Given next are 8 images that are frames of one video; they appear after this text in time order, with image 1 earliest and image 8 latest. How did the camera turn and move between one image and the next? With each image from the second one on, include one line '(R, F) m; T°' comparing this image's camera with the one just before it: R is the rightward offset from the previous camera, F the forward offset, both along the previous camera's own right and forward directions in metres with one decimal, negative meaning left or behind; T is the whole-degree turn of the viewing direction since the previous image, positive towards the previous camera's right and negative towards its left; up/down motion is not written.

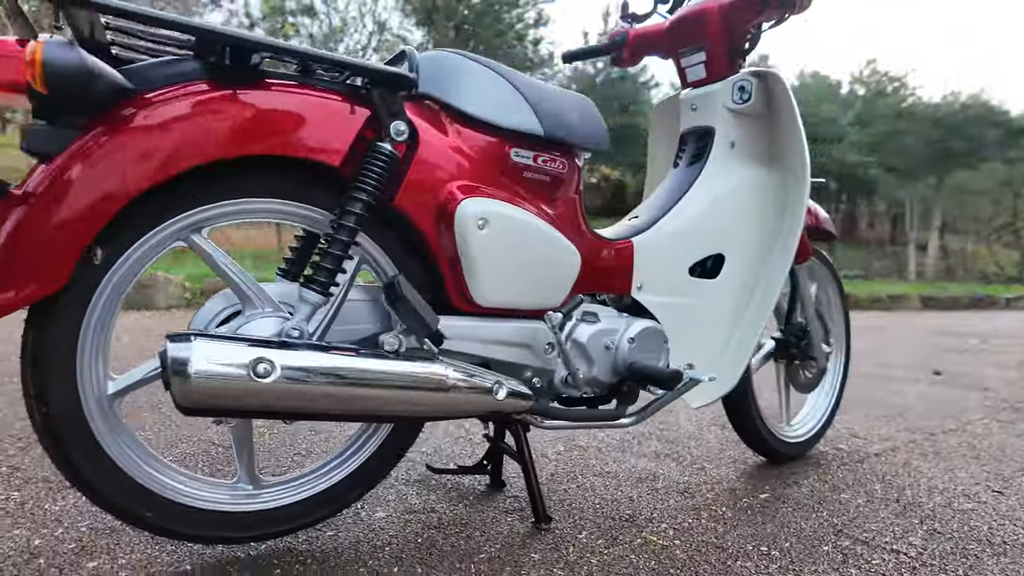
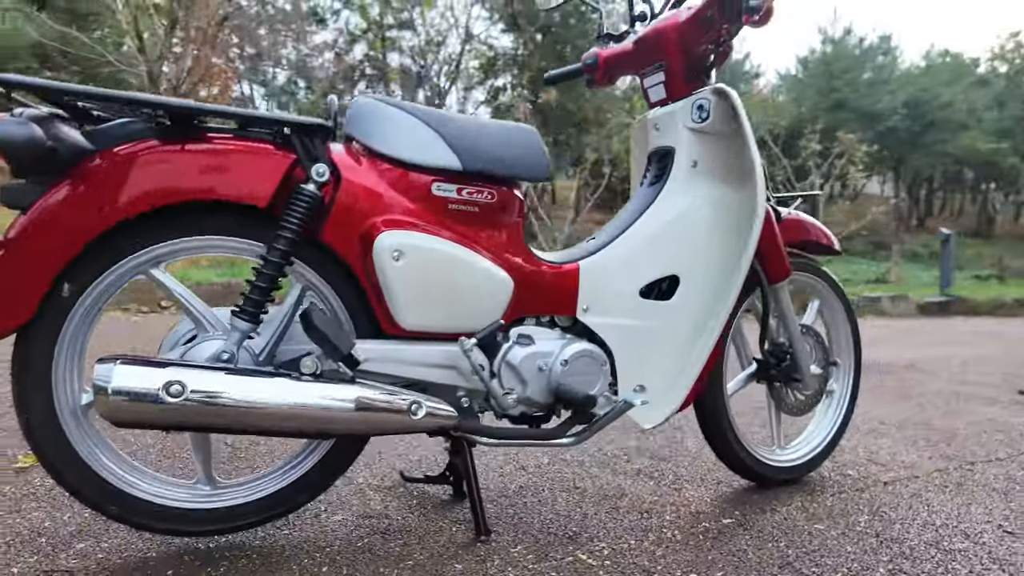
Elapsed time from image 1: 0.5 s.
(+0.3, 0.0) m; -10°
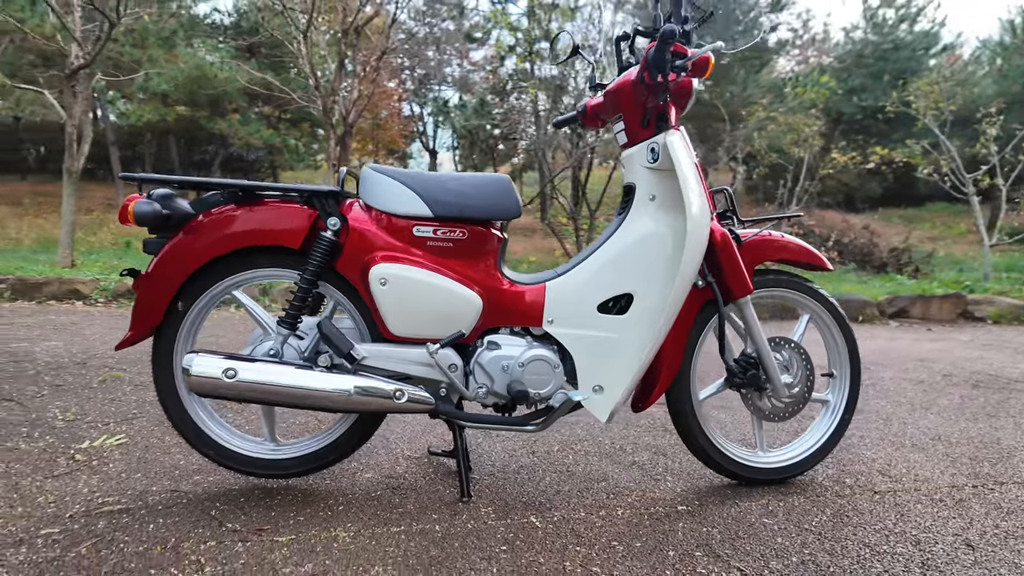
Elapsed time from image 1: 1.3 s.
(+0.5, -0.3) m; -15°
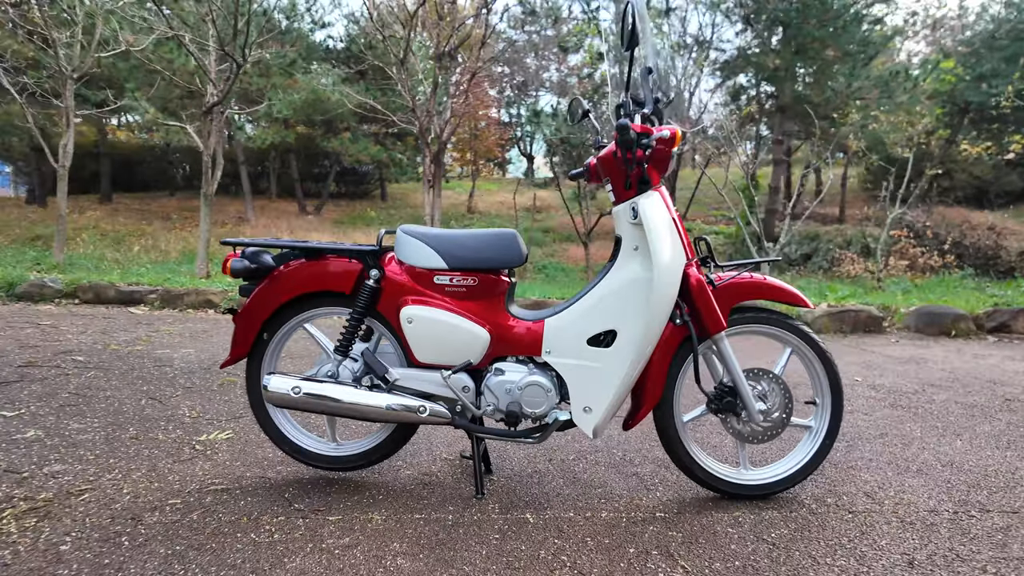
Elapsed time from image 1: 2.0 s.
(+0.3, -0.3) m; -10°
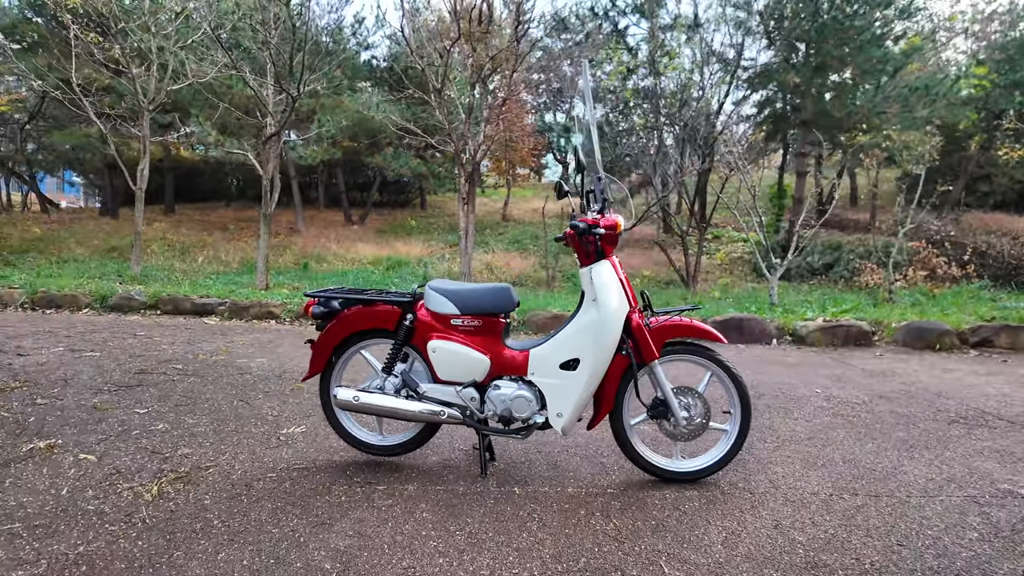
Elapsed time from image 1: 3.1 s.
(+0.2, -0.8) m; -4°
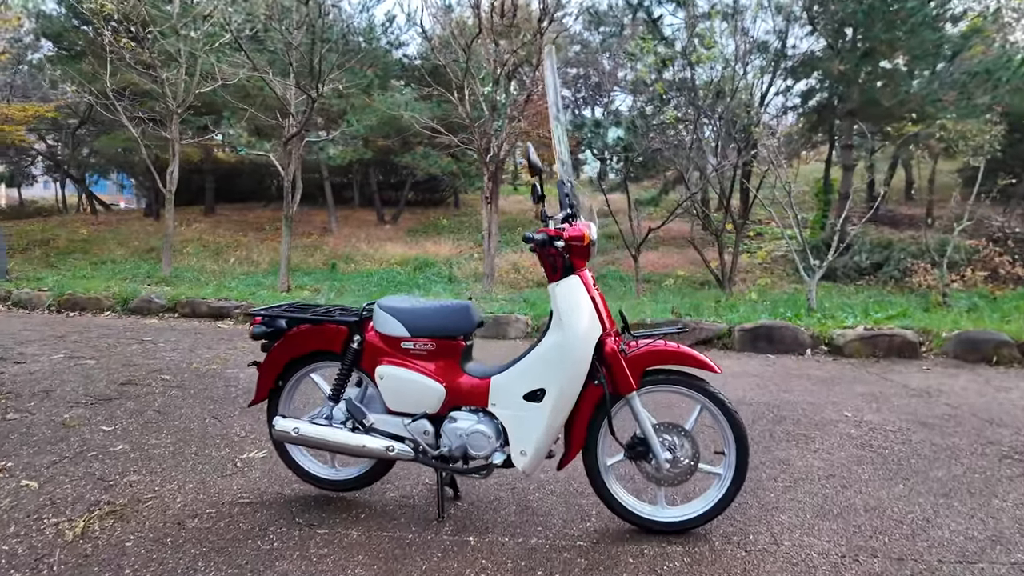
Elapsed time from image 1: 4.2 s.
(+0.3, +0.4) m; -4°
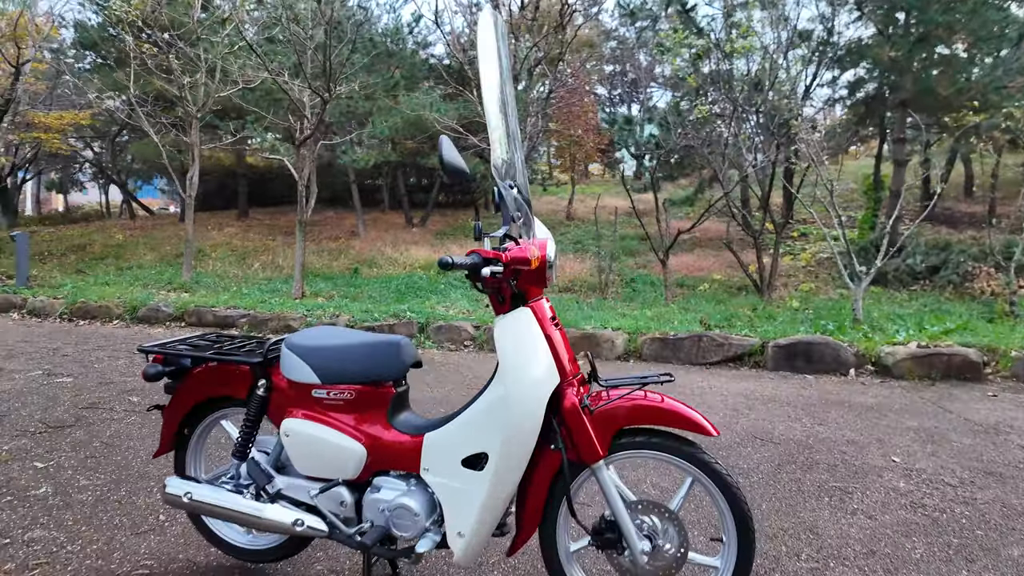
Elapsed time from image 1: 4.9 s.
(+0.3, +0.5) m; -4°
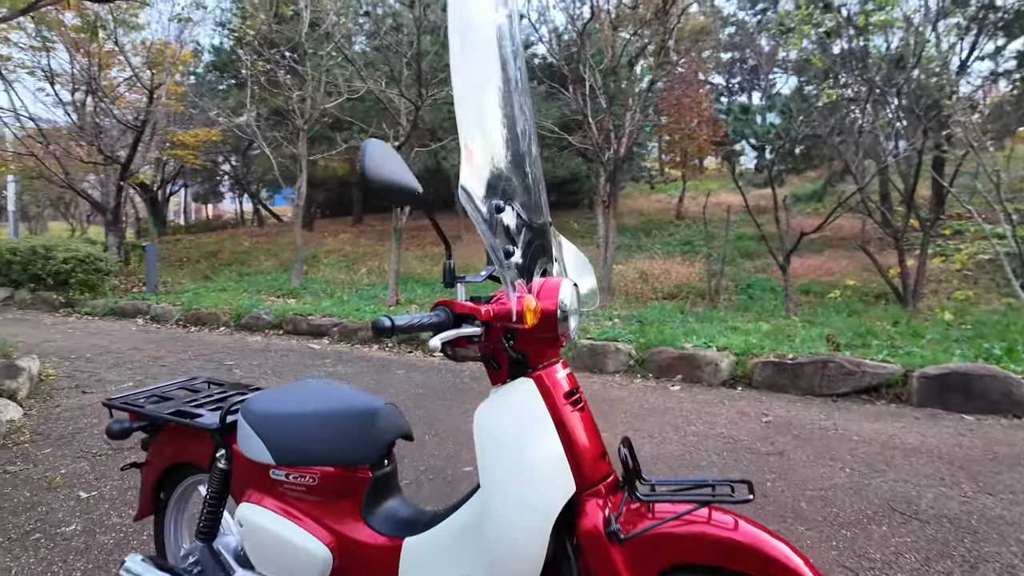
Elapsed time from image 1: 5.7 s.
(+0.2, +0.6) m; -11°
